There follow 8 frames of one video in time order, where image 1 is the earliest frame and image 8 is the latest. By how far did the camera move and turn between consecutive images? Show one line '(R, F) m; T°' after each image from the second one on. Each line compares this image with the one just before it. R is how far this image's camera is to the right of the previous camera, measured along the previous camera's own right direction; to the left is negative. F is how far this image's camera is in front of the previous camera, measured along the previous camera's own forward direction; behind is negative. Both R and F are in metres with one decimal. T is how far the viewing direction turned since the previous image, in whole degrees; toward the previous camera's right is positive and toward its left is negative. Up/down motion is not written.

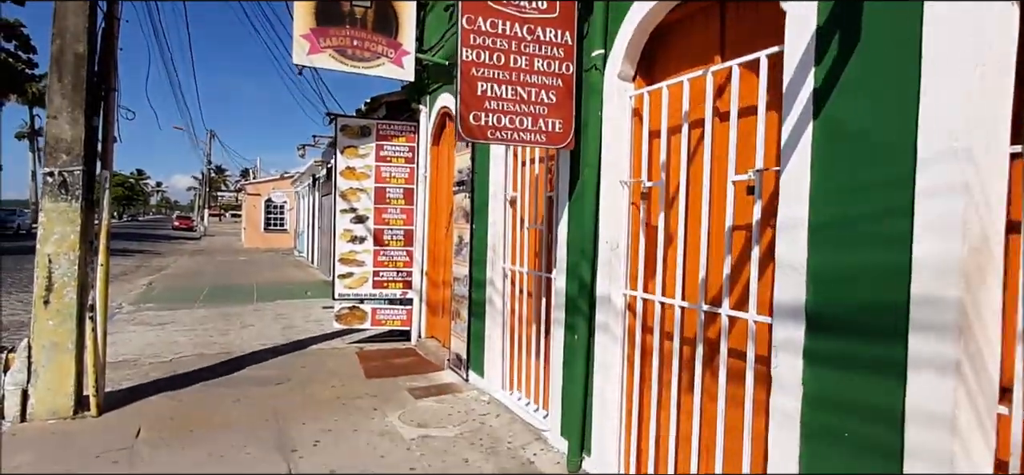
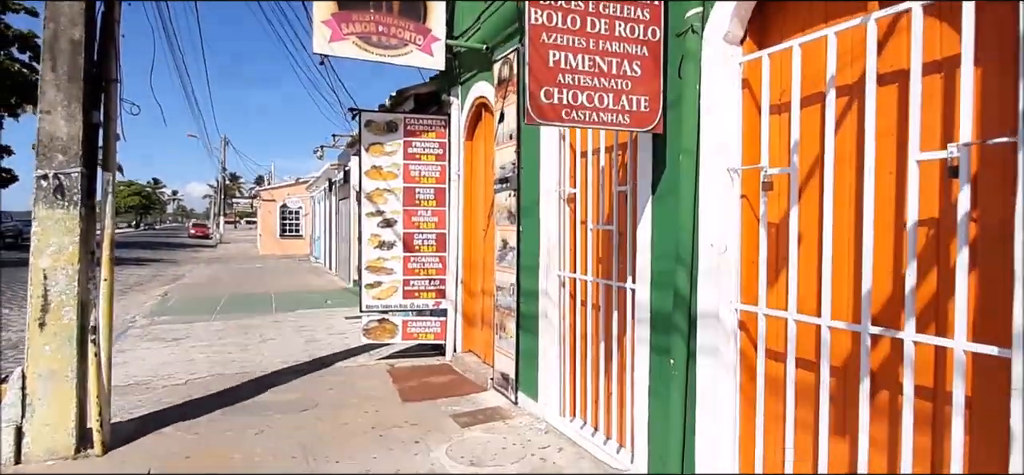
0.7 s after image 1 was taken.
(-0.4, +0.8) m; -1°
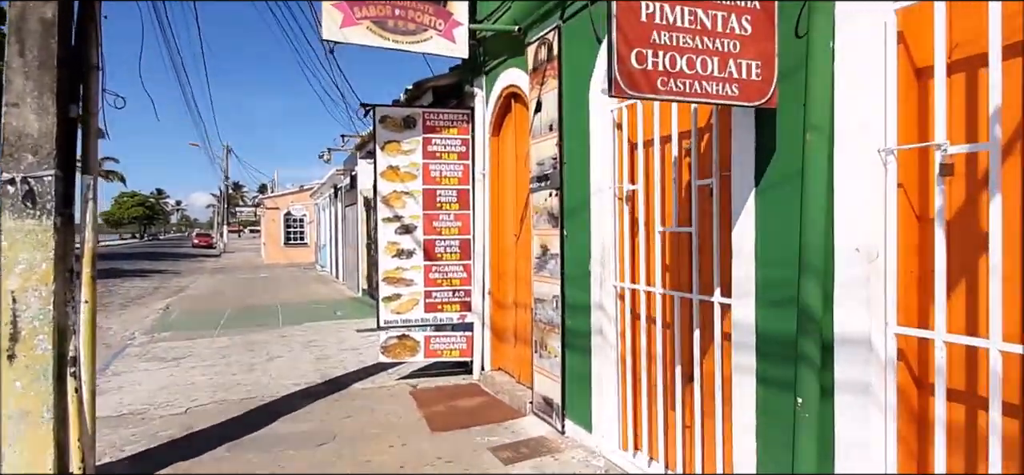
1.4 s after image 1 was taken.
(-0.4, +0.7) m; 0°
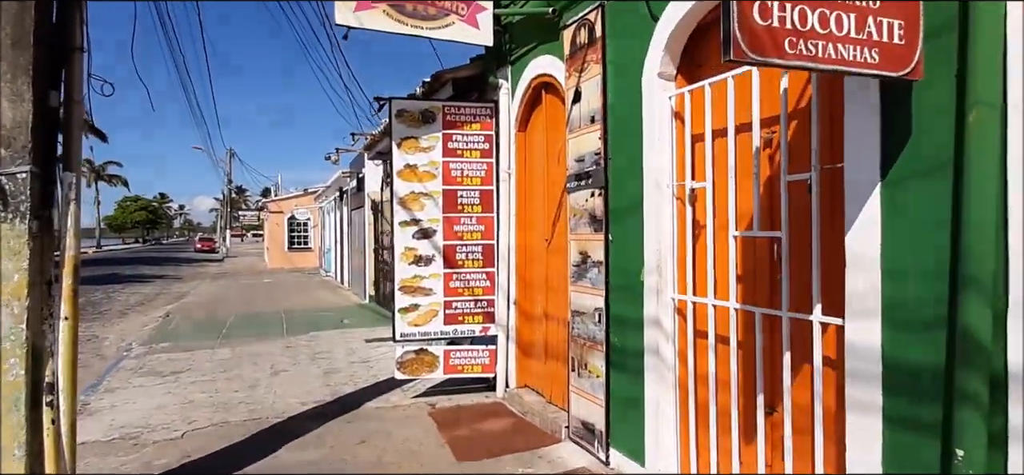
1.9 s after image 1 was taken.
(-0.3, +0.6) m; 0°
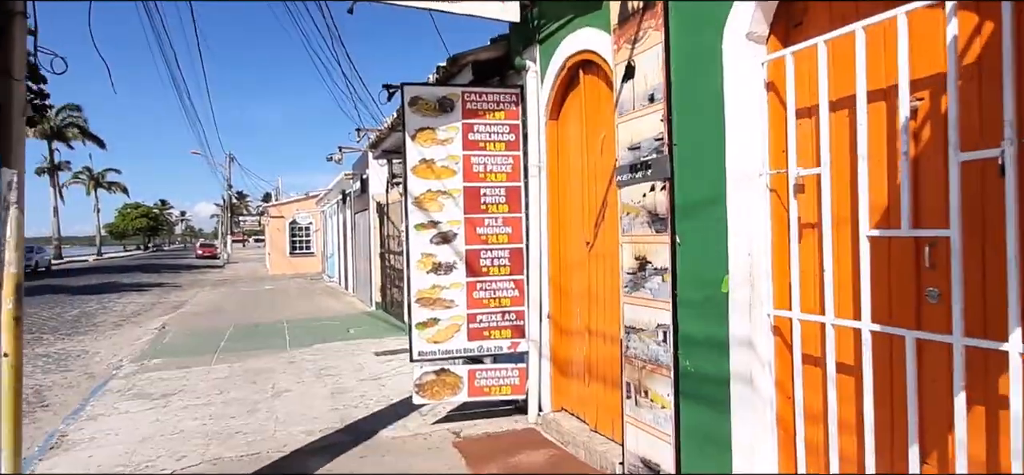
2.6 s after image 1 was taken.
(-0.3, +0.8) m; 0°
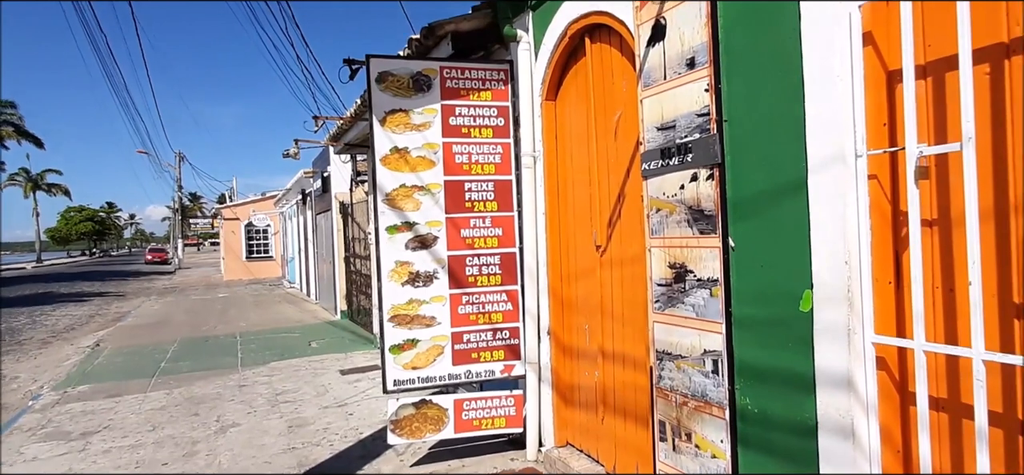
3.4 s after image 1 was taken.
(-0.2, +0.9) m; +4°
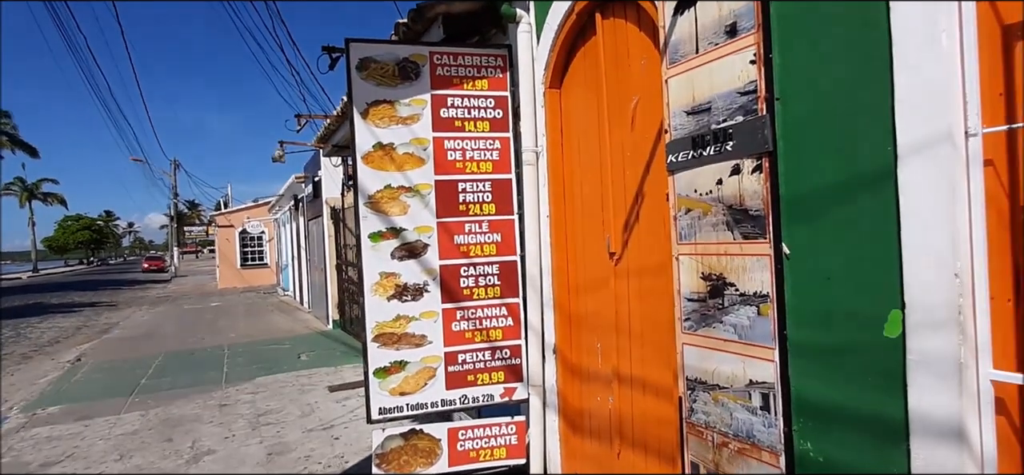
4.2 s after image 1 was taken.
(0.0, +0.6) m; 0°
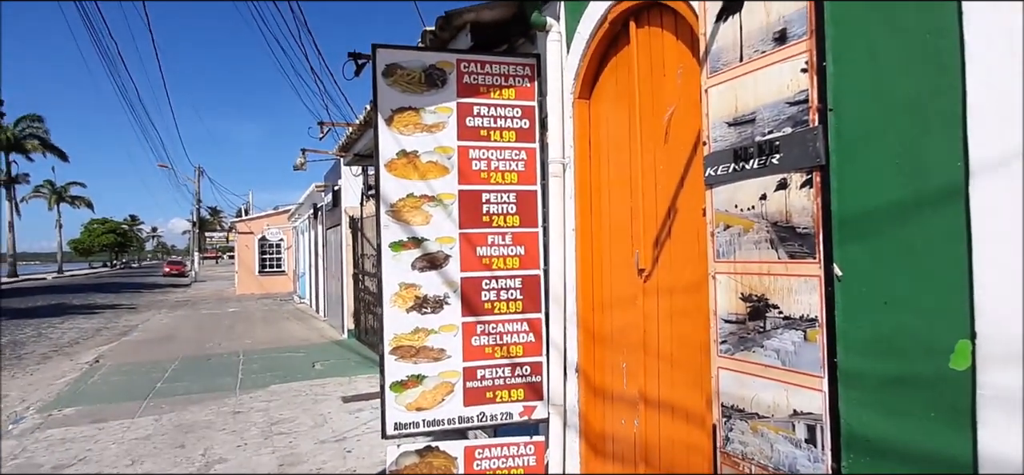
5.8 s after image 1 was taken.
(-0.1, +0.1) m; -2°
